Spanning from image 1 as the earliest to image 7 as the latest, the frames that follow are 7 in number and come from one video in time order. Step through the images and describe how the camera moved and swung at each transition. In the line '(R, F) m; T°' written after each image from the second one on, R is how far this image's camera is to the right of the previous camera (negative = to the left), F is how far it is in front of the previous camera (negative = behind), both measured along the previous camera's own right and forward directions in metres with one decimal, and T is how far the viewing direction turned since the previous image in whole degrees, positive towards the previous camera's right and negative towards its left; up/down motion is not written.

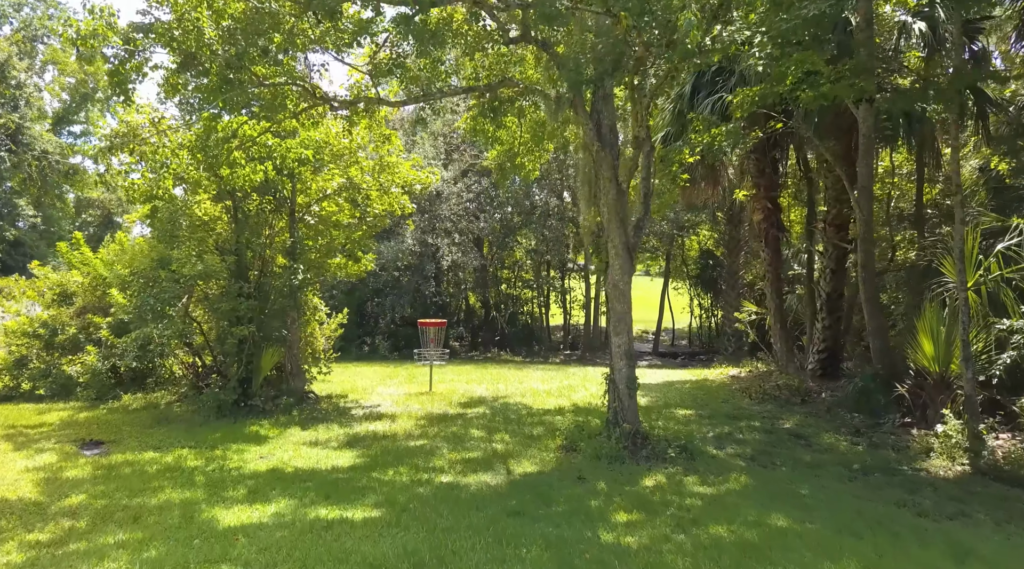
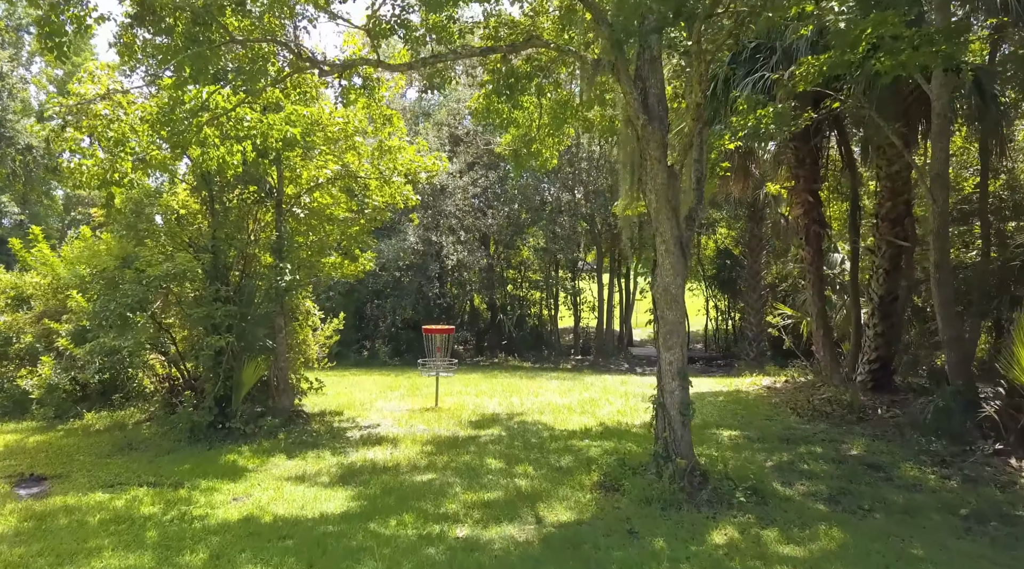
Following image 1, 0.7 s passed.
(-0.2, +1.5) m; 0°
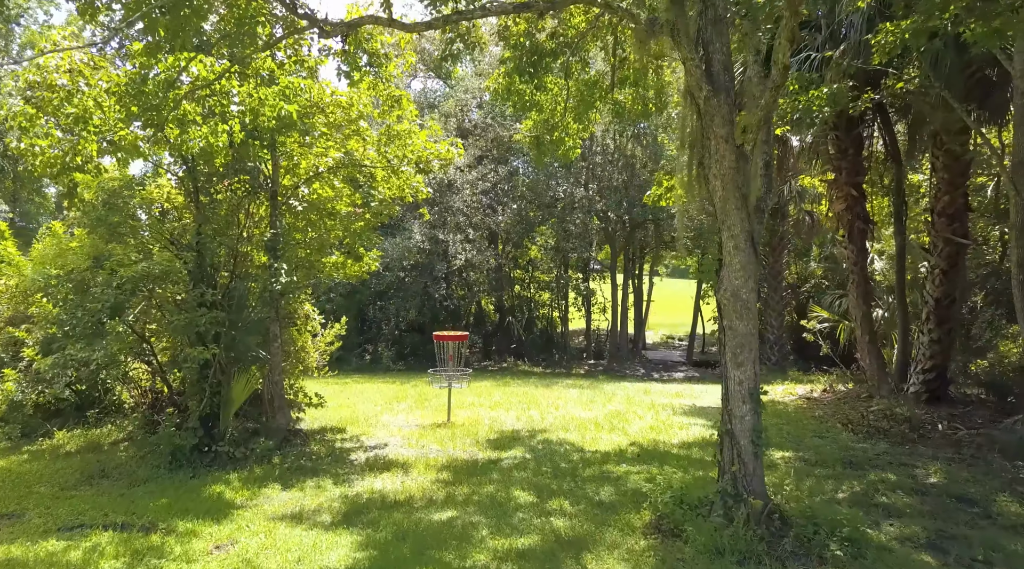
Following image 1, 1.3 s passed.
(-0.3, +1.1) m; 0°
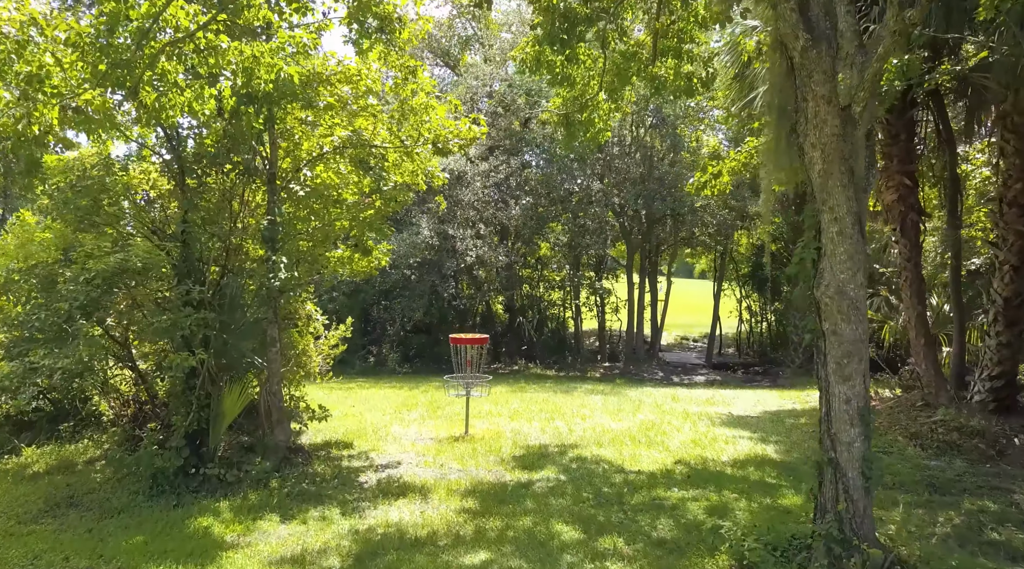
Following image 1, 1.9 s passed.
(-0.3, +1.1) m; 0°
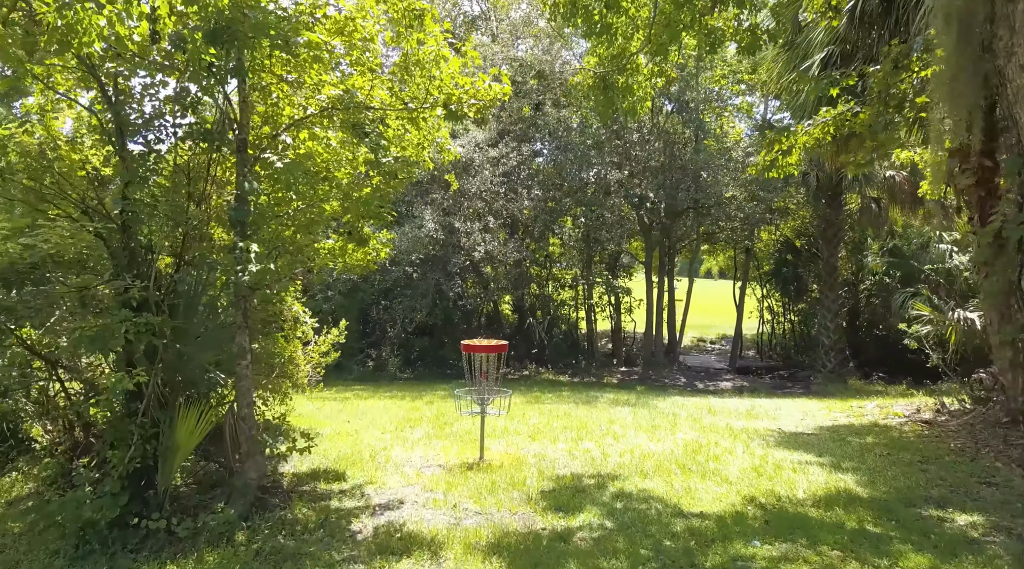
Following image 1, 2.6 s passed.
(-0.2, +1.6) m; 0°
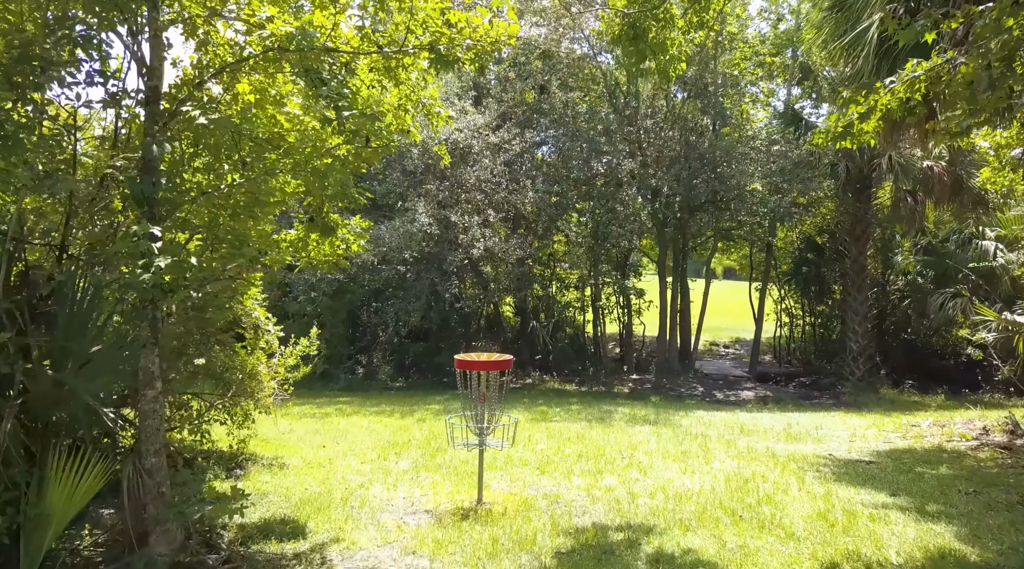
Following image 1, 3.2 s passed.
(0.0, +1.6) m; 0°
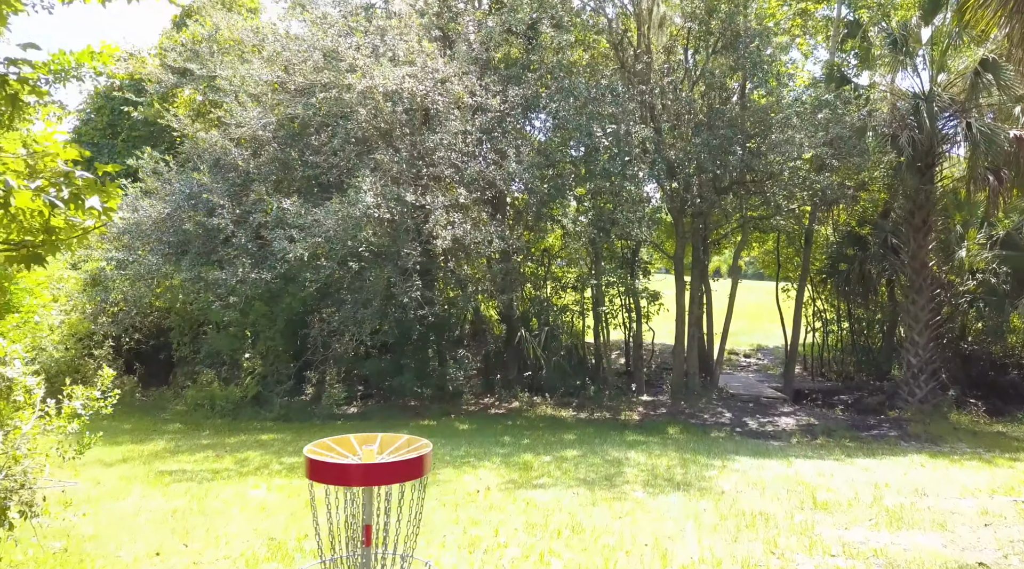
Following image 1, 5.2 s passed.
(+0.3, +3.5) m; 0°
